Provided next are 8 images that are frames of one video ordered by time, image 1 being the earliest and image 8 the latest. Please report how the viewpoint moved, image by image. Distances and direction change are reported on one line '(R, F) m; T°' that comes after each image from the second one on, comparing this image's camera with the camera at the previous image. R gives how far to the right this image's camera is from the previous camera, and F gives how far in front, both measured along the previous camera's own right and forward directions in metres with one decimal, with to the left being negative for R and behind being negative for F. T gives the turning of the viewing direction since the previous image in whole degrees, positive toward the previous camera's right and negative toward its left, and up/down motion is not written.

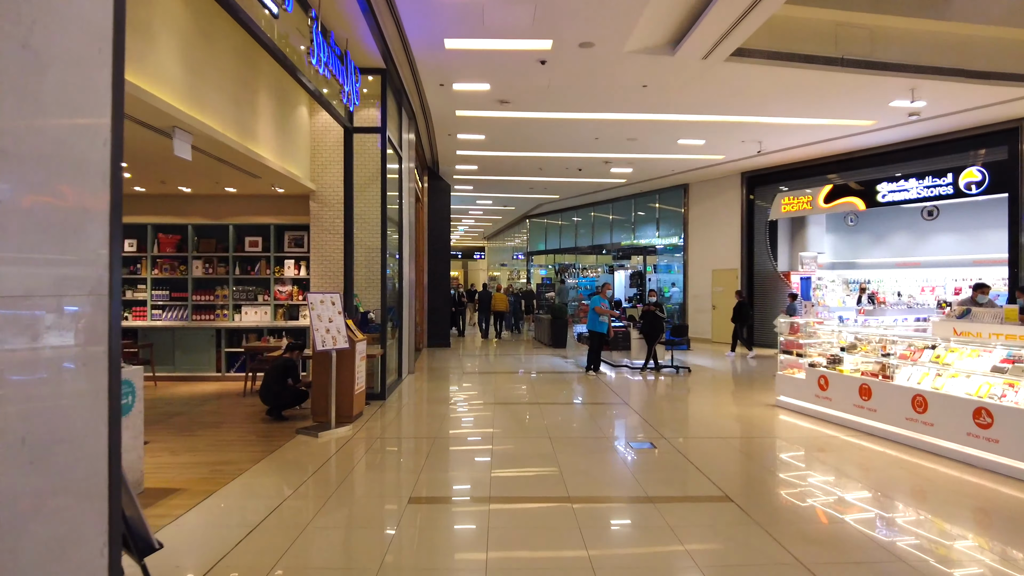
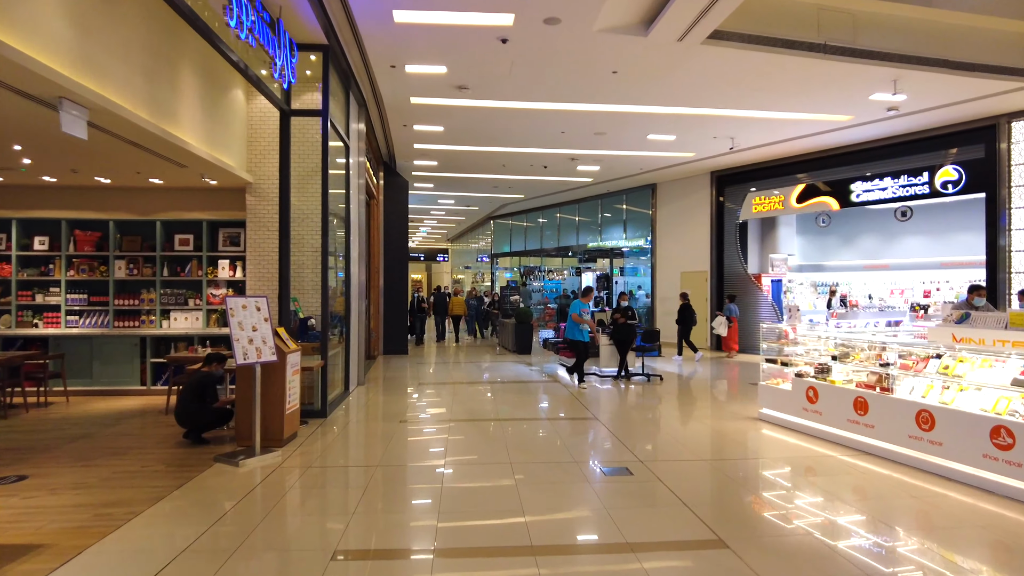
(+0.1, +0.6) m; +3°
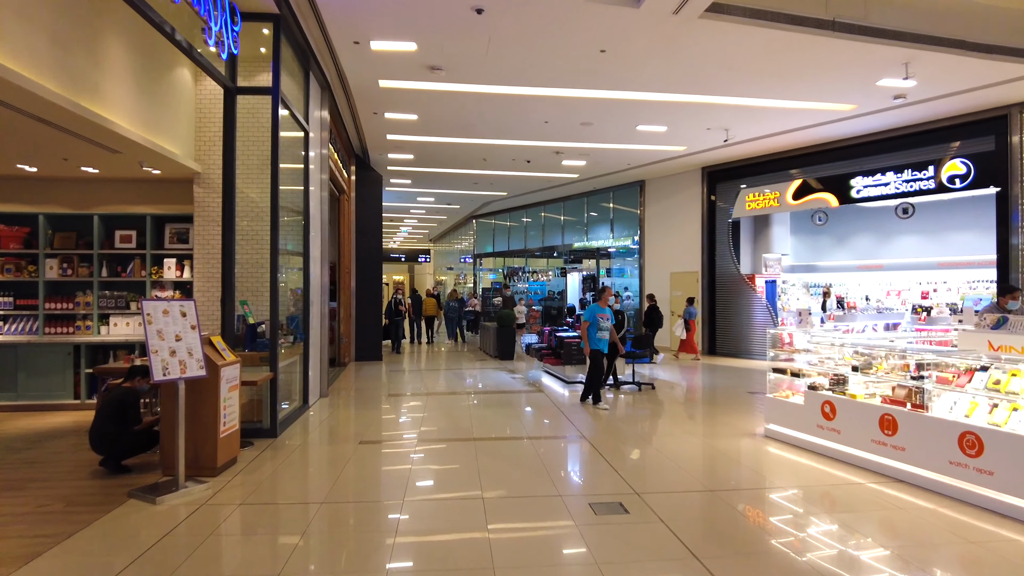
(+0.1, +0.6) m; +1°
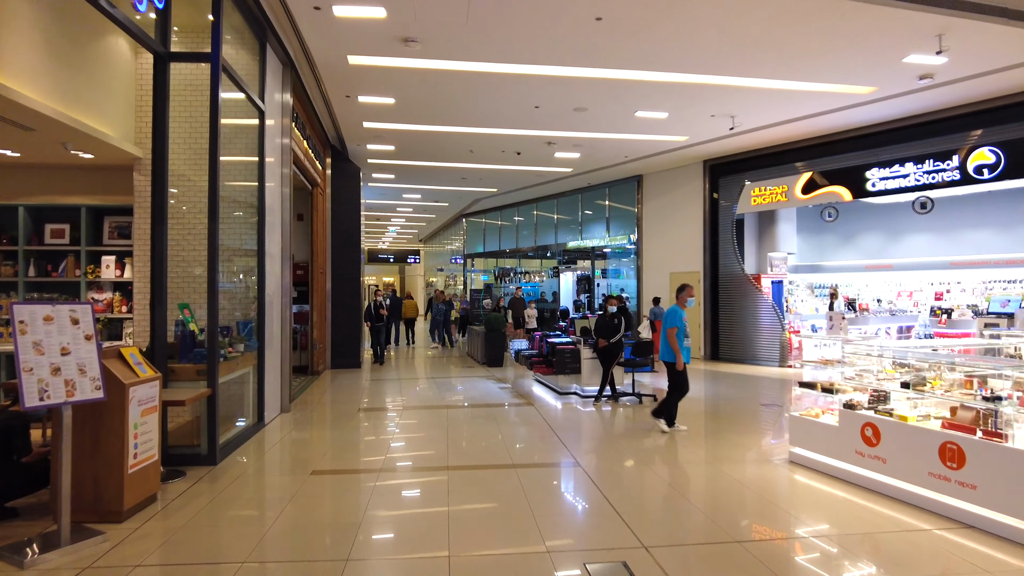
(+0.1, +0.7) m; 0°
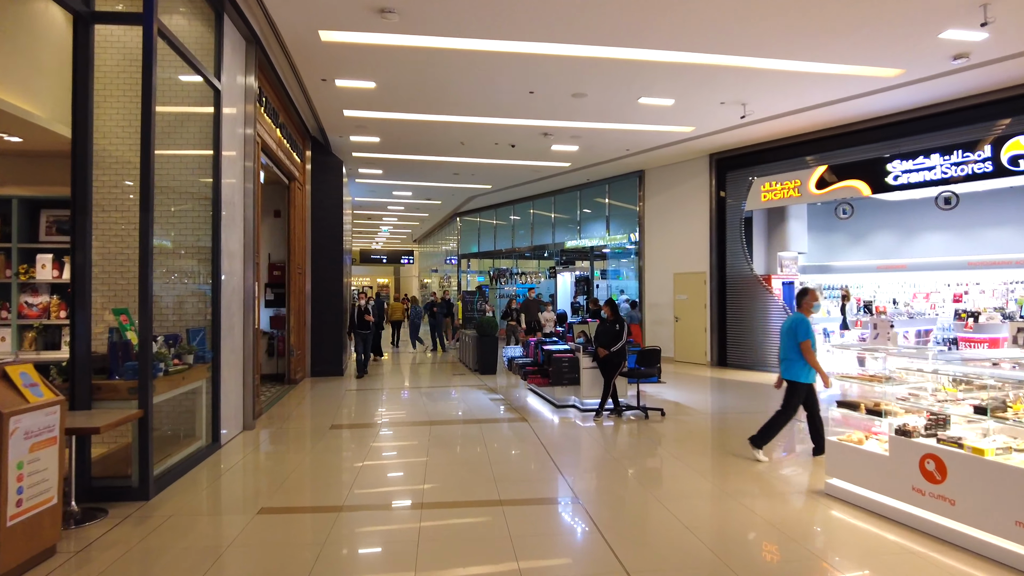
(+0.1, +0.6) m; 0°
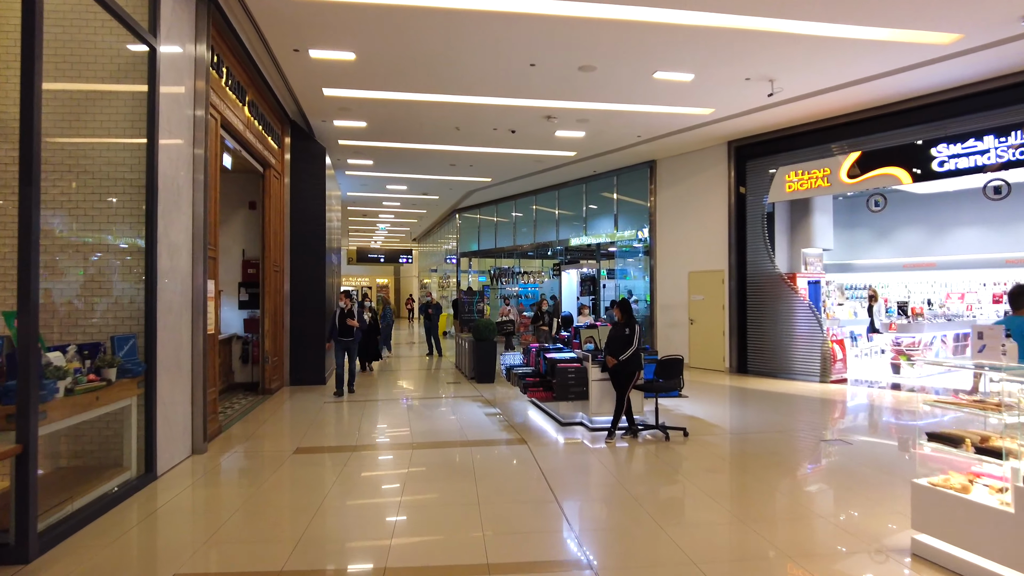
(0.0, +0.8) m; 0°
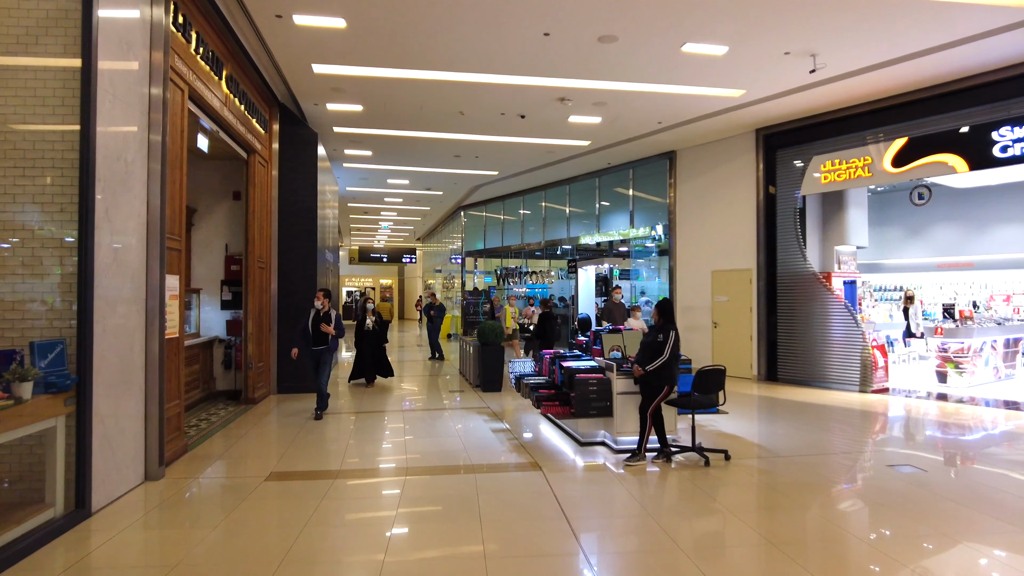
(0.0, +0.7) m; 0°
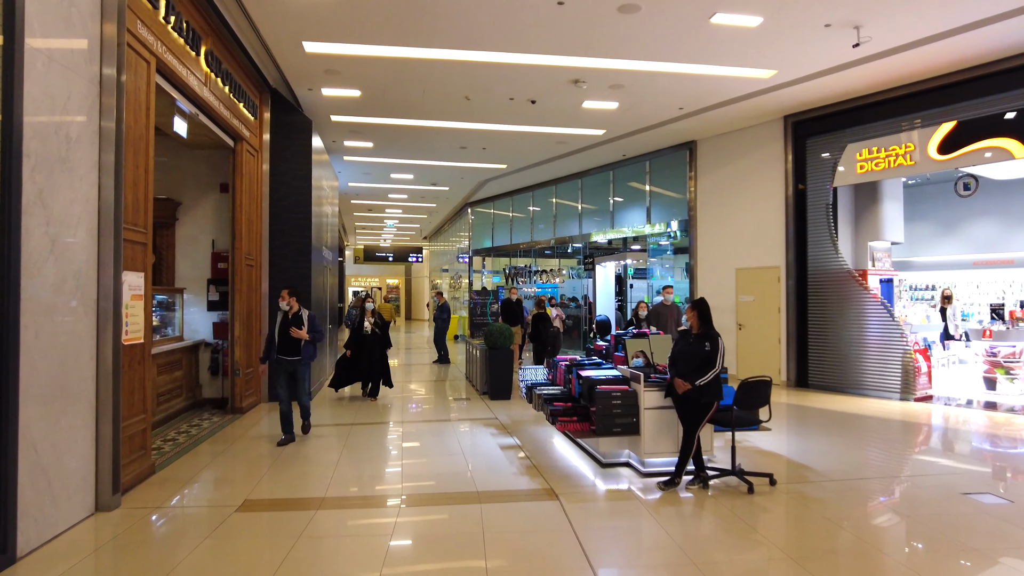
(0.0, +0.5) m; -1°
